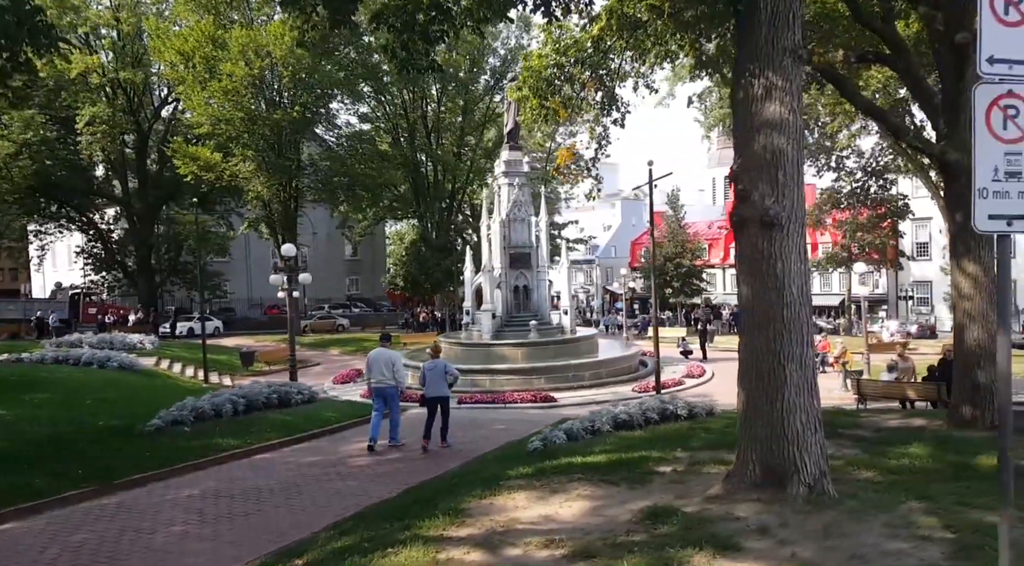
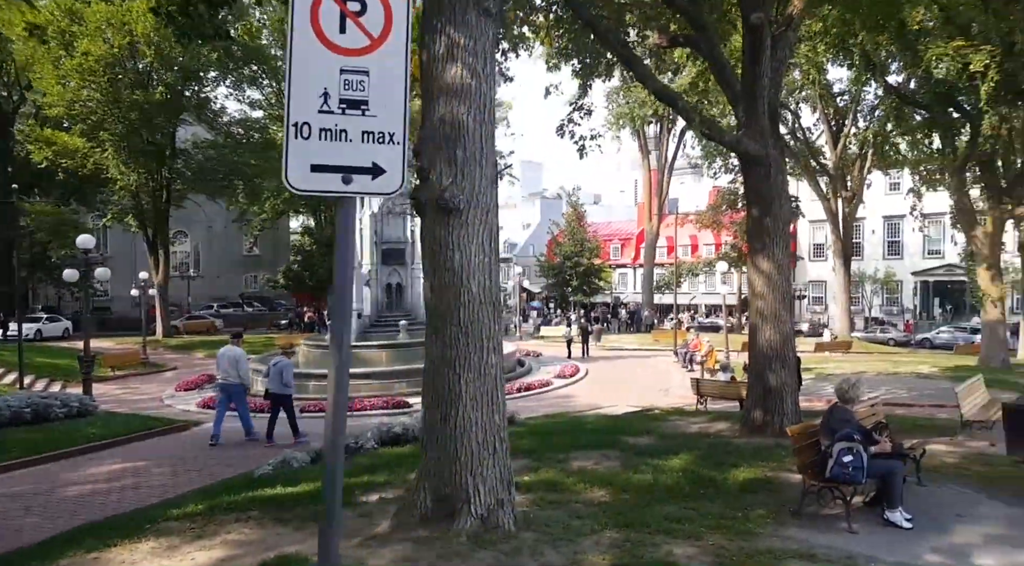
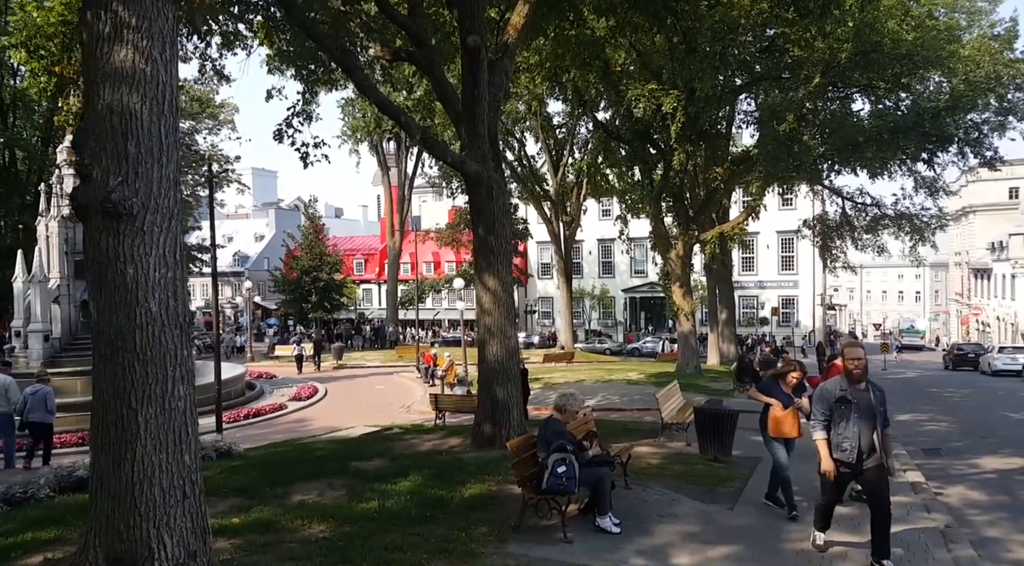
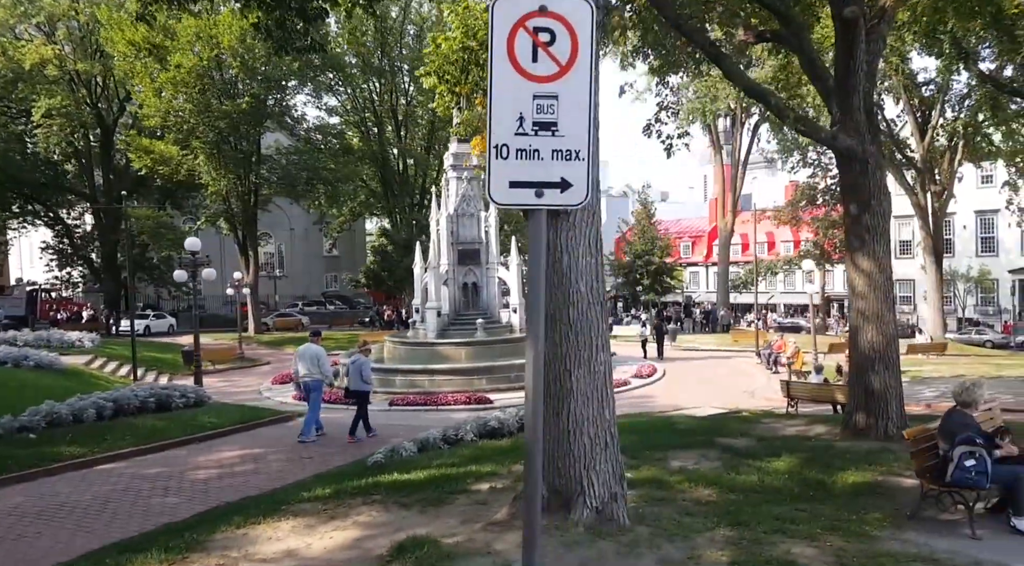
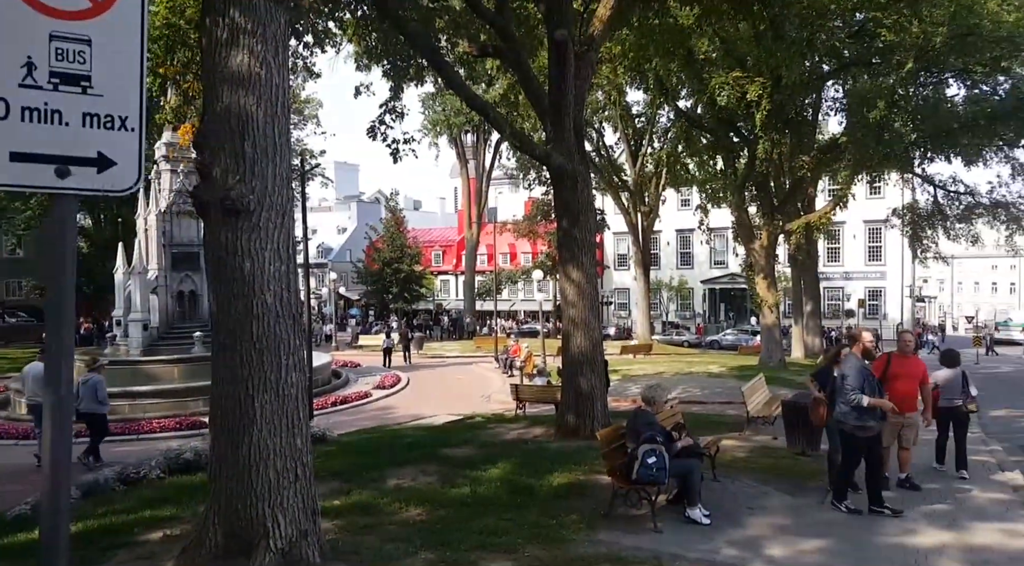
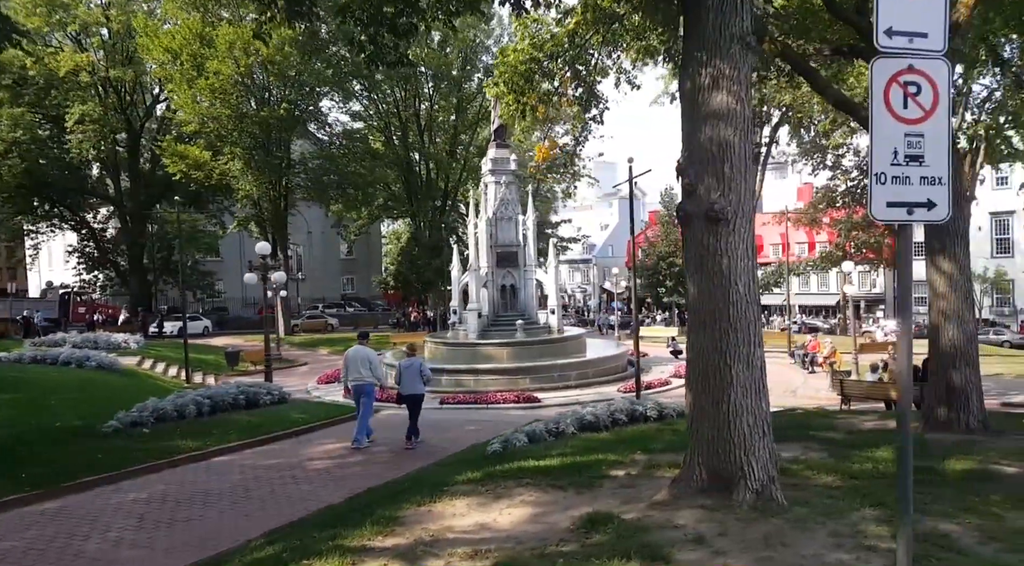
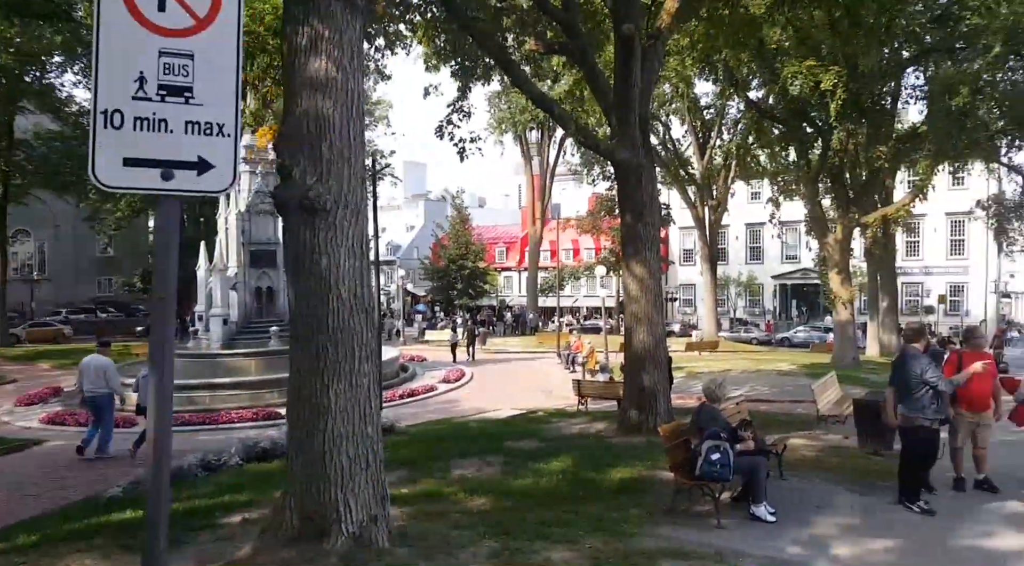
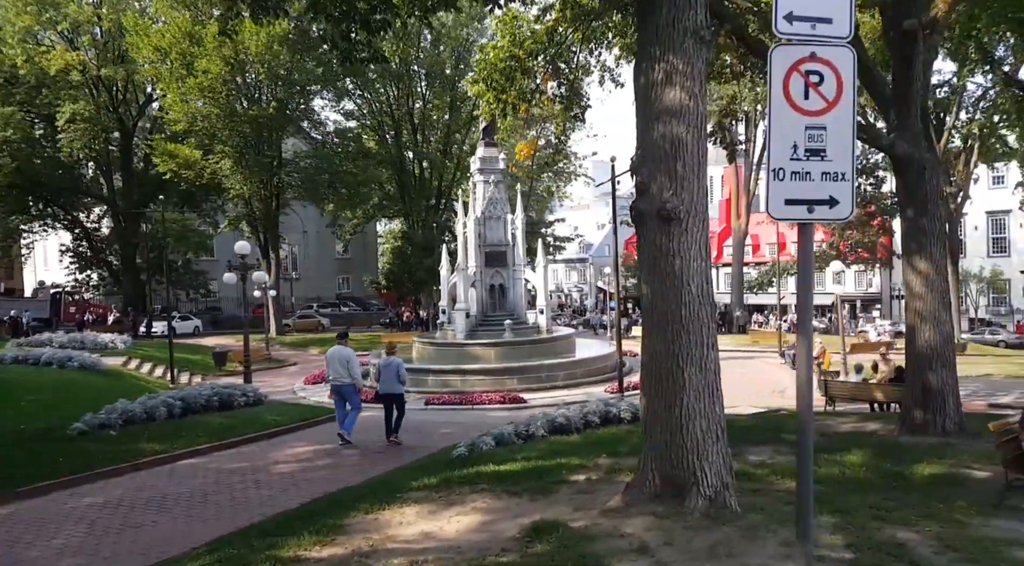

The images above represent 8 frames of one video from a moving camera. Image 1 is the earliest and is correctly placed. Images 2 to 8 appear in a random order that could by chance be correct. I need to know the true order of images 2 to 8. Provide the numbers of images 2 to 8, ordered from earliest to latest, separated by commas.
6, 8, 4, 2, 7, 5, 3
